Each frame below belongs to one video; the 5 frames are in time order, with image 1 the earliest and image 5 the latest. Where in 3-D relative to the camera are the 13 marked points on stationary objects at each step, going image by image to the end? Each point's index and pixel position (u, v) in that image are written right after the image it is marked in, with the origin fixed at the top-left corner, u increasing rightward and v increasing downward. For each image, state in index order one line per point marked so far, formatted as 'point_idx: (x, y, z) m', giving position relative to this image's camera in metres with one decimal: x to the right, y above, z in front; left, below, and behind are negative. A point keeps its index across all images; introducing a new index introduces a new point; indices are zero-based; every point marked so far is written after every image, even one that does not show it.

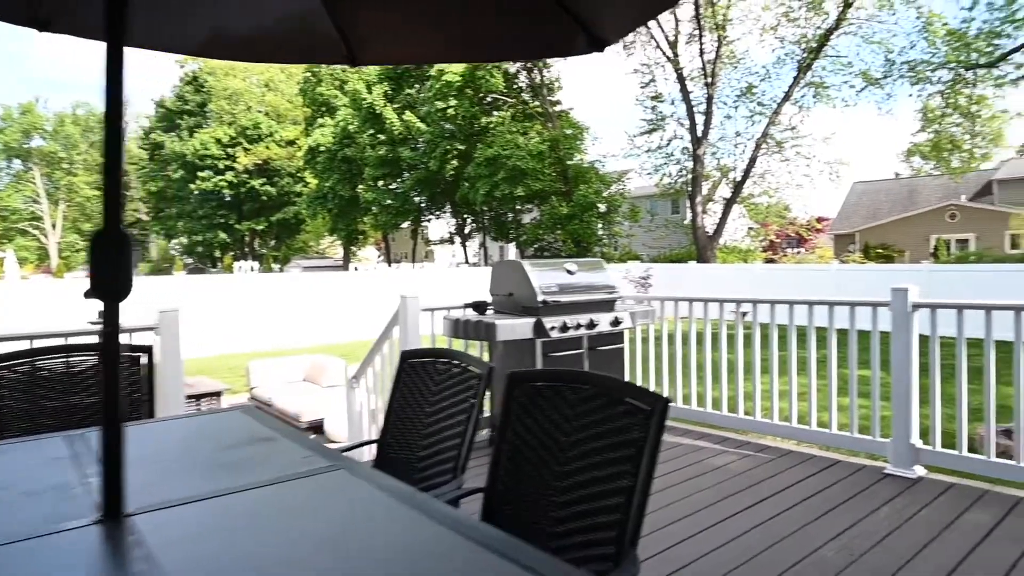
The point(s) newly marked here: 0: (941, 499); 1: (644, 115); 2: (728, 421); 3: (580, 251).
0: (+1.7, -0.8, +2.9) m
1: (+3.5, +4.5, +19.1) m
2: (+1.1, -0.7, +3.9) m
3: (+1.6, +0.9, +17.5) m
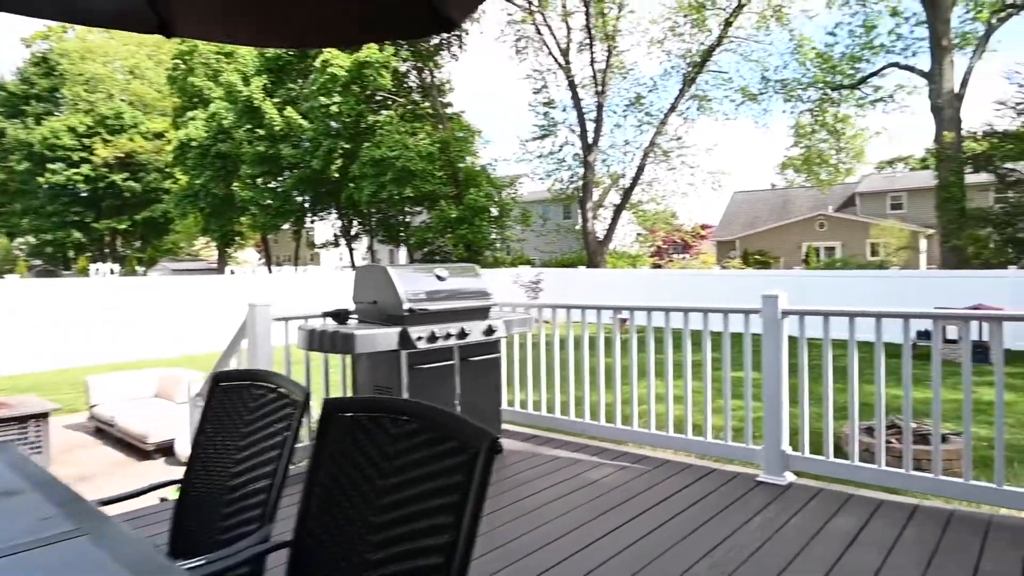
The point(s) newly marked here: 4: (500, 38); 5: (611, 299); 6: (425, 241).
0: (+1.2, -0.9, +2.9) m
1: (+0.6, +4.4, +19.2) m
2: (+0.4, -0.7, +3.8) m
3: (-1.0, +0.8, +17.4) m
4: (-0.3, +6.4, +18.8) m
5: (+2.0, -0.1, +13.6) m
6: (-2.1, +1.1, +17.1) m
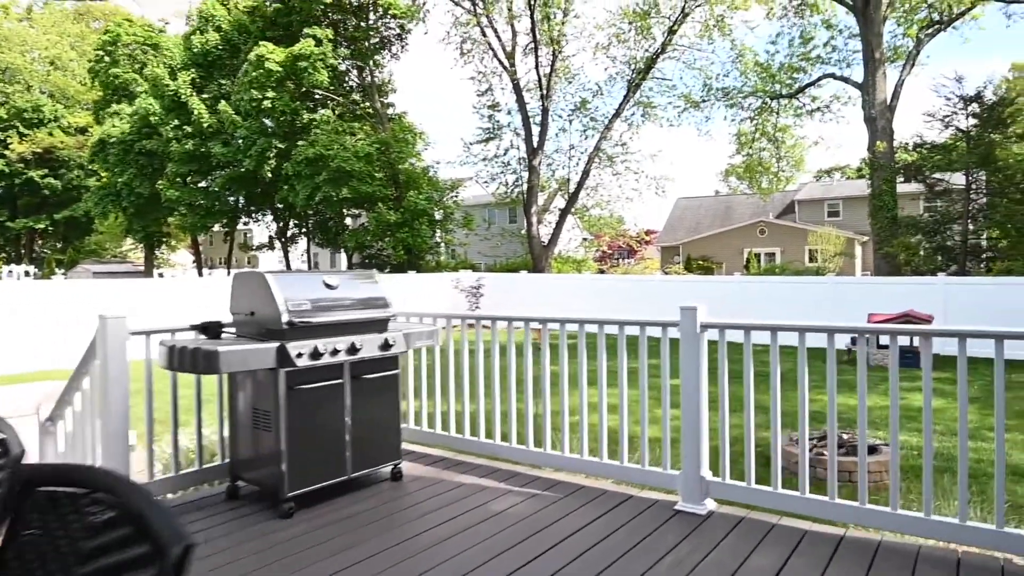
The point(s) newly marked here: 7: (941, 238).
0: (+0.8, -0.9, +2.7) m
1: (-0.8, +4.3, +18.9) m
2: (0.0, -0.8, +3.5) m
3: (-2.4, +0.7, +17.0) m
4: (-1.7, +6.3, +18.5) m
5: (+0.9, -0.2, +13.4) m
6: (-3.4, +1.0, +16.6) m
7: (+7.2, +0.9, +12.4) m
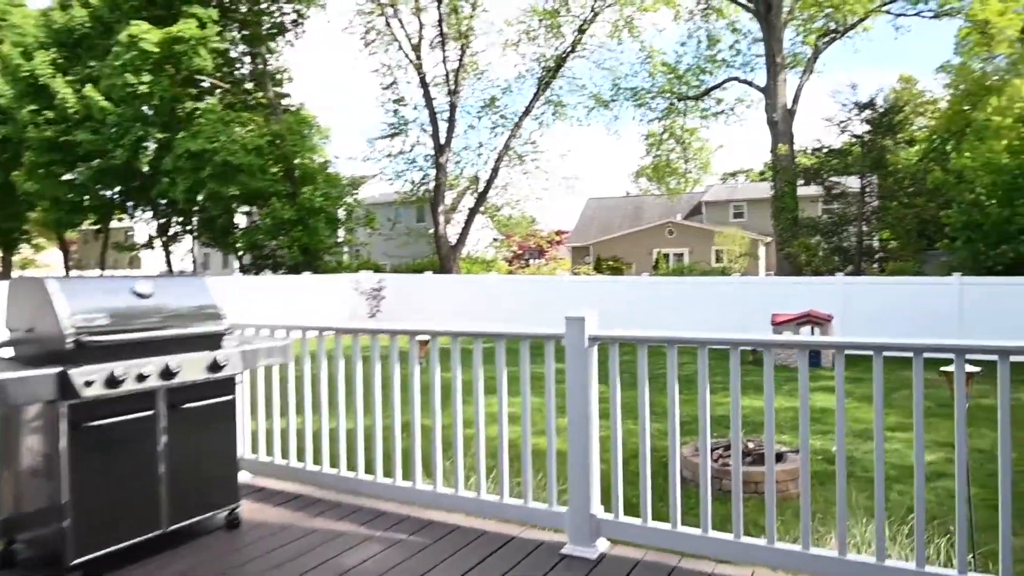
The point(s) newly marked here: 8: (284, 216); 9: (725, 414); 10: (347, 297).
0: (+0.4, -0.9, +2.3) m
1: (-3.1, +4.2, +18.3) m
2: (-0.5, -0.8, +3.0) m
3: (-4.4, +0.6, +16.2) m
4: (-4.0, +6.2, +17.7) m
5: (-0.8, -0.3, +13.0) m
6: (-5.4, +1.0, +15.7) m
7: (+5.6, +0.9, +12.7) m
8: (-4.7, +1.5, +15.4) m
9: (+2.0, -1.2, +6.8) m
10: (-3.1, -0.2, +13.8) m
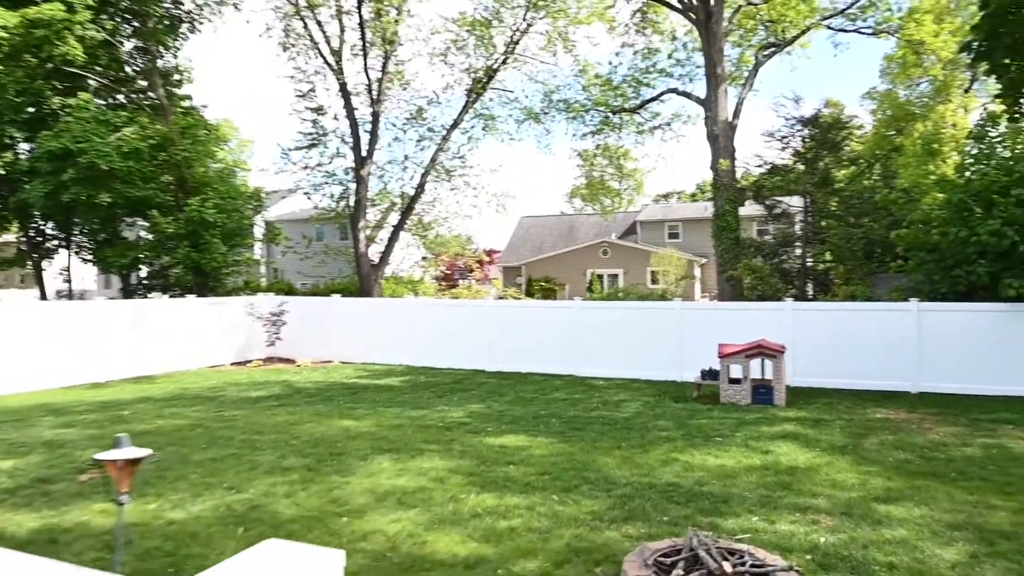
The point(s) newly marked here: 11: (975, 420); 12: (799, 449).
0: (+0.1, -1.1, +0.9) m
1: (-4.9, +3.7, +16.6) m
2: (-0.9, -1.0, +1.6) m
3: (-5.9, +0.1, +14.3) m
4: (-5.6, +5.7, +16.1) m
5: (-2.0, -0.7, +11.5) m
6: (-6.9, +0.5, +13.8) m
7: (+4.4, +0.4, +11.8) m
8: (-6.2, +1.0, +13.6) m
9: (+1.3, -1.4, +5.6) m
10: (-4.5, -0.6, +12.1) m
11: (+4.6, -1.3, +7.2) m
12: (+2.6, -1.4, +6.4) m
